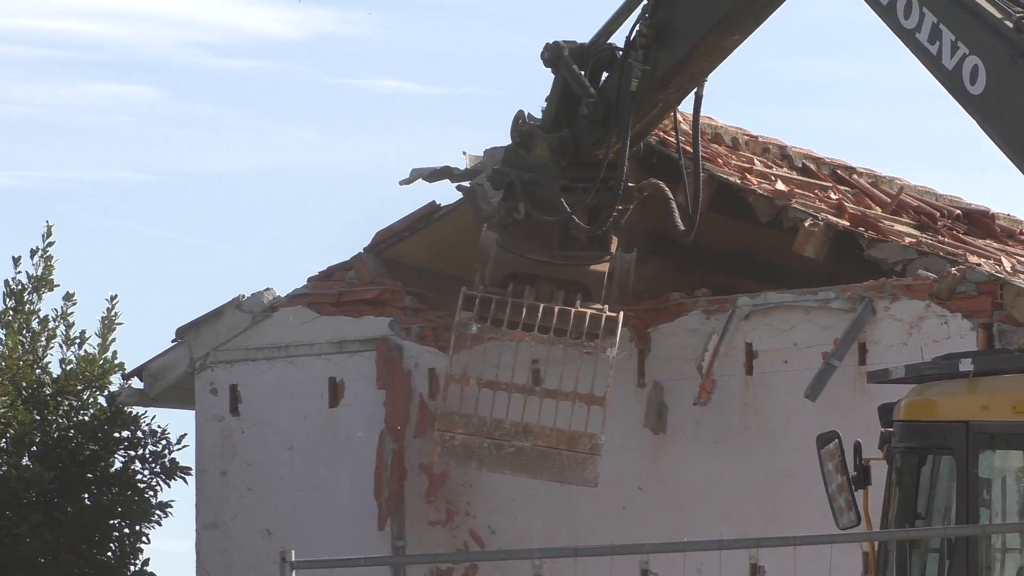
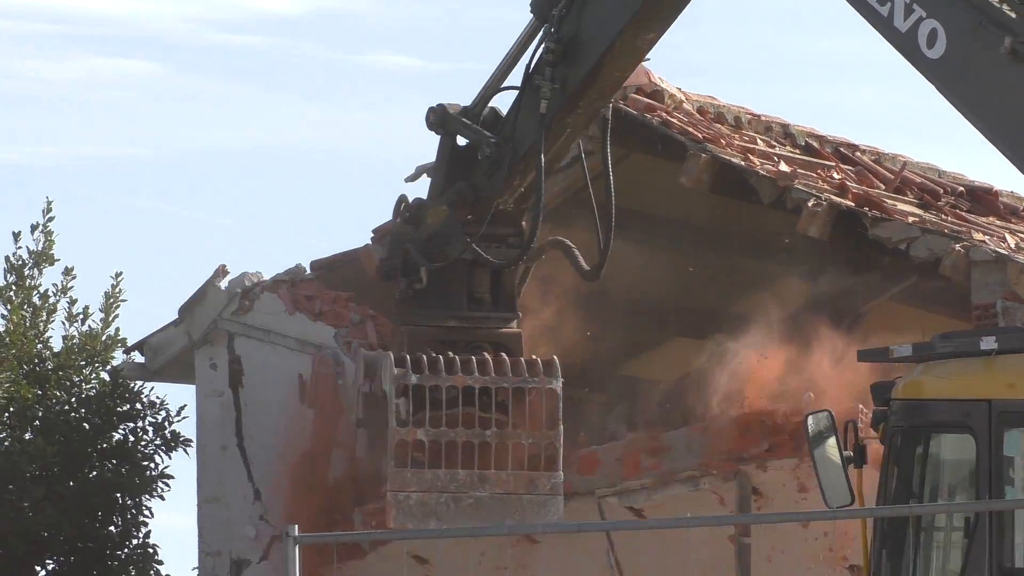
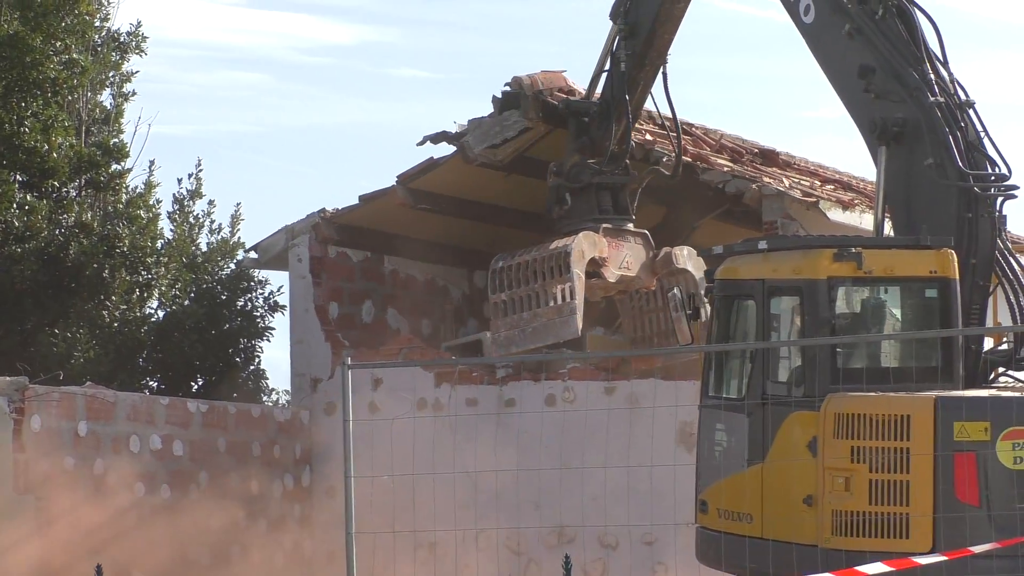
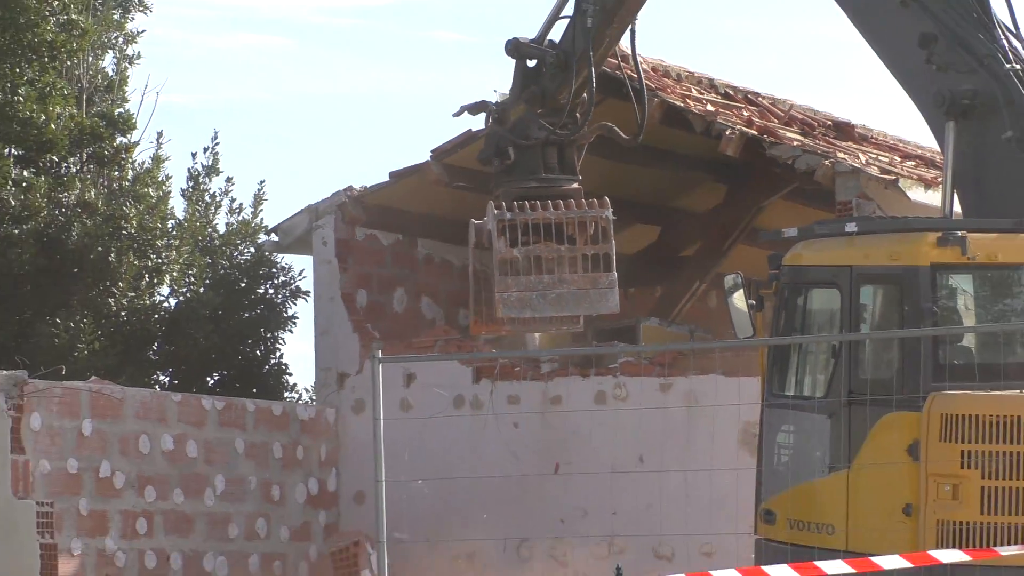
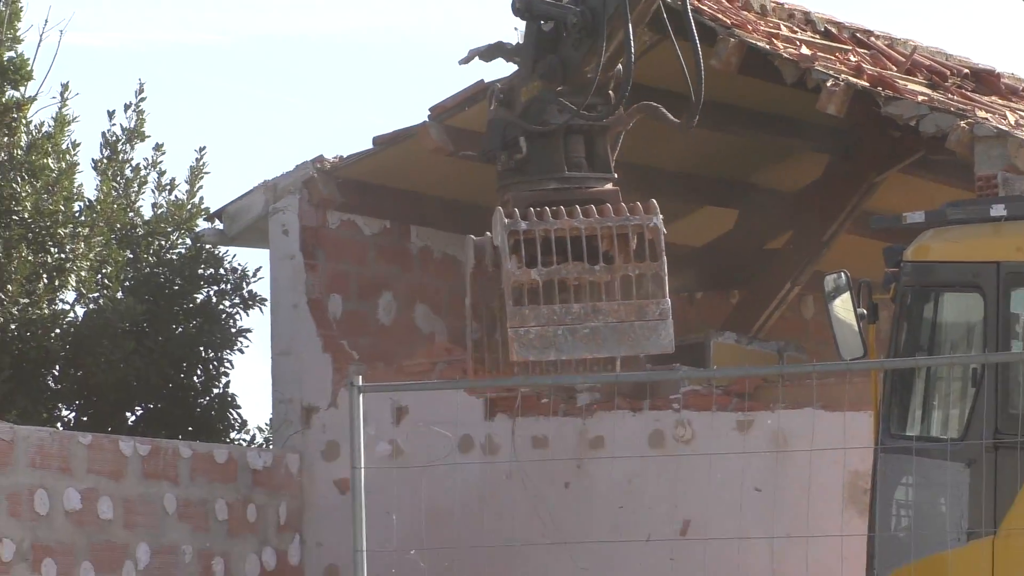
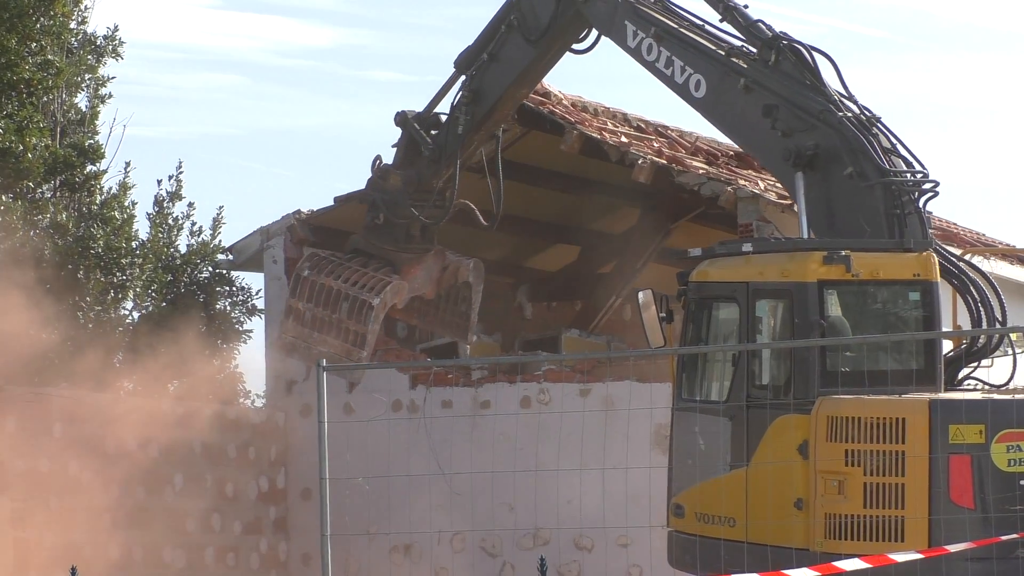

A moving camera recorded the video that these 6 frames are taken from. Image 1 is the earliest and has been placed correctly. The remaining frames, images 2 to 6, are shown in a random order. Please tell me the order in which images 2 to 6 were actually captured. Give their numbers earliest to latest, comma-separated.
2, 5, 4, 3, 6
